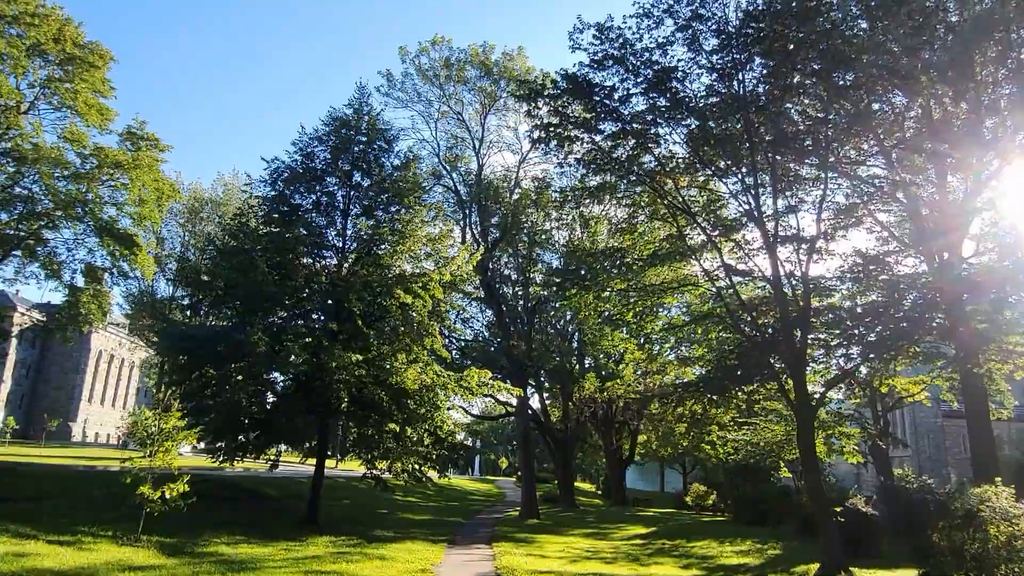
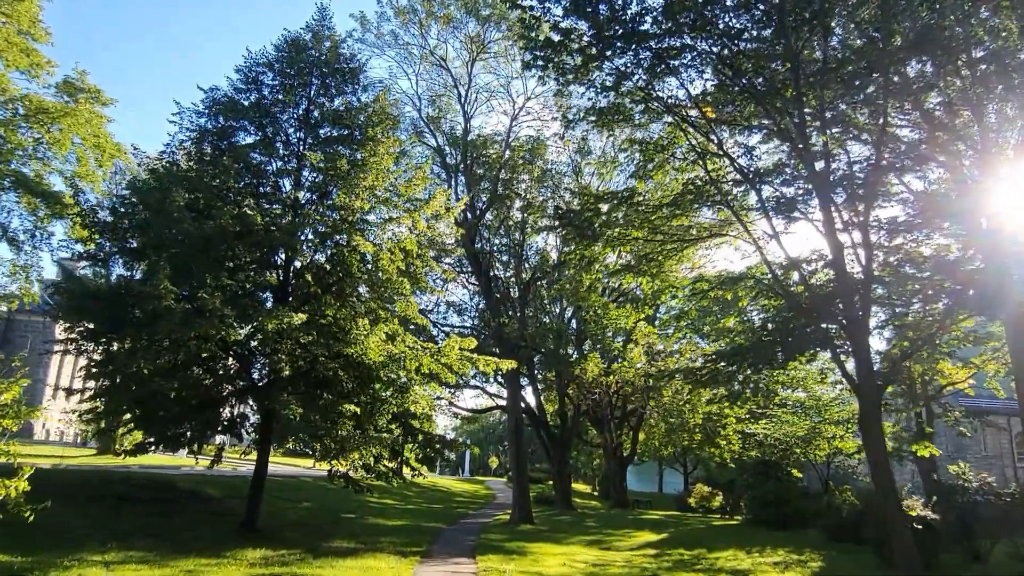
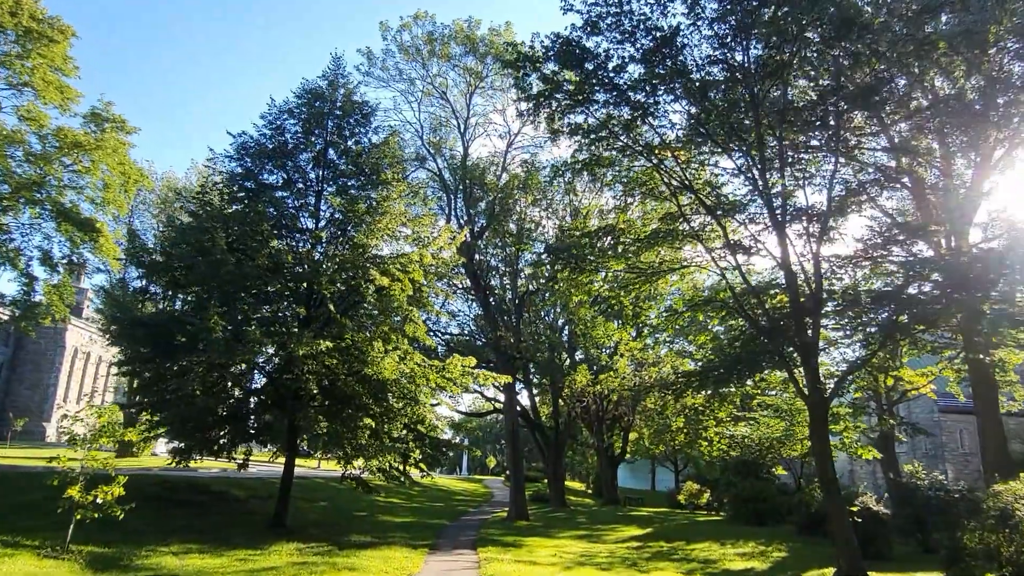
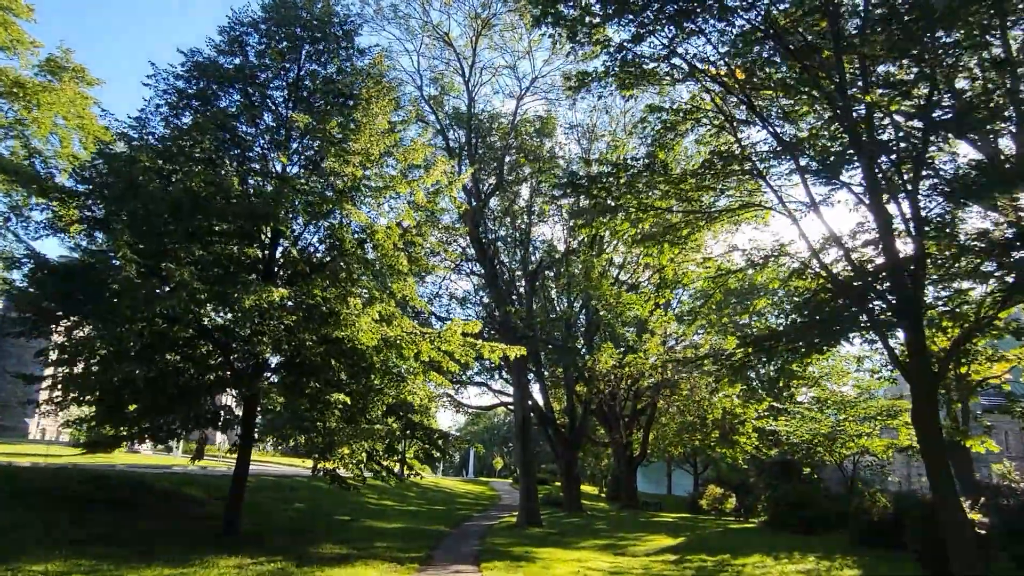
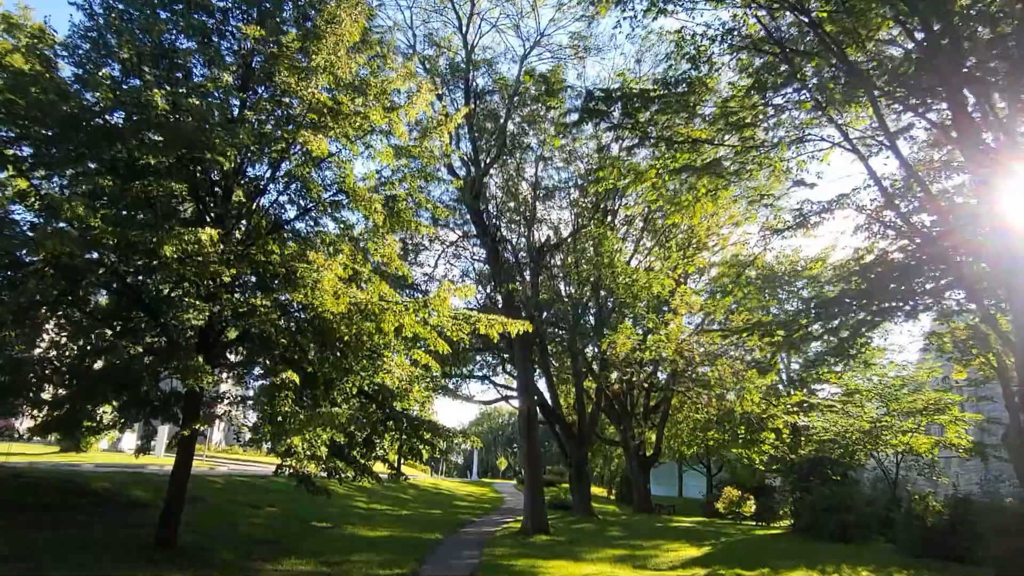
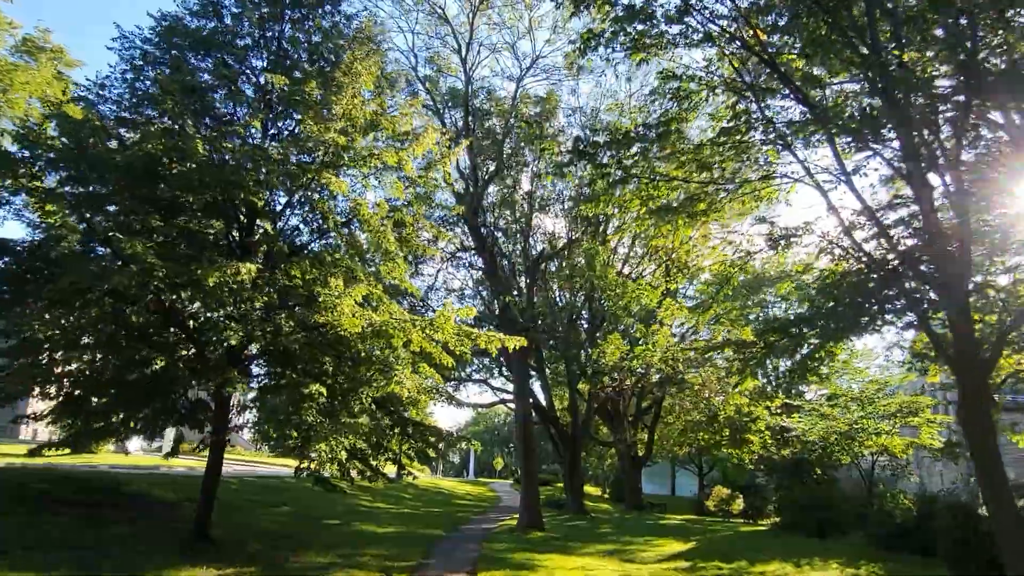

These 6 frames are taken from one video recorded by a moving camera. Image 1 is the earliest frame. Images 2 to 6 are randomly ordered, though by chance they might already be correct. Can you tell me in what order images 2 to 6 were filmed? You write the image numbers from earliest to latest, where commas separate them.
3, 2, 4, 6, 5
